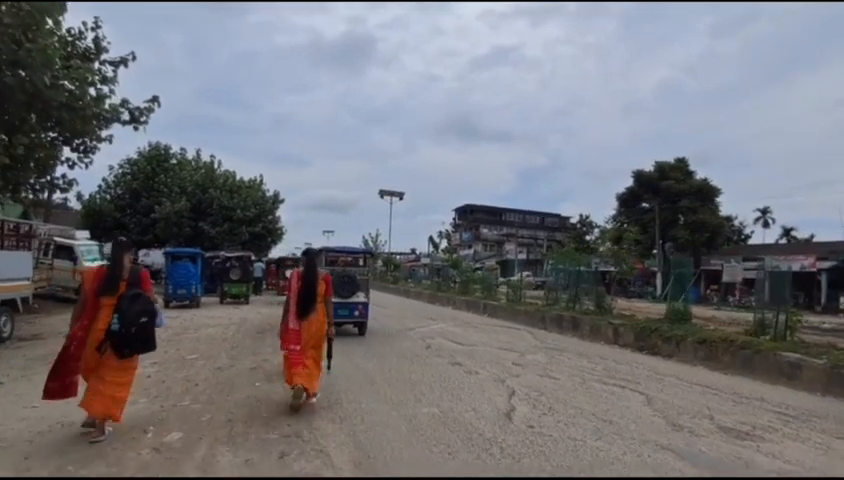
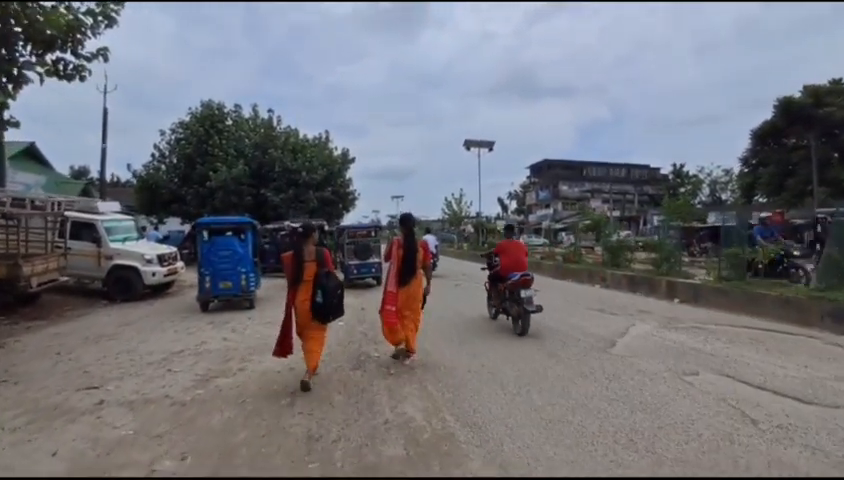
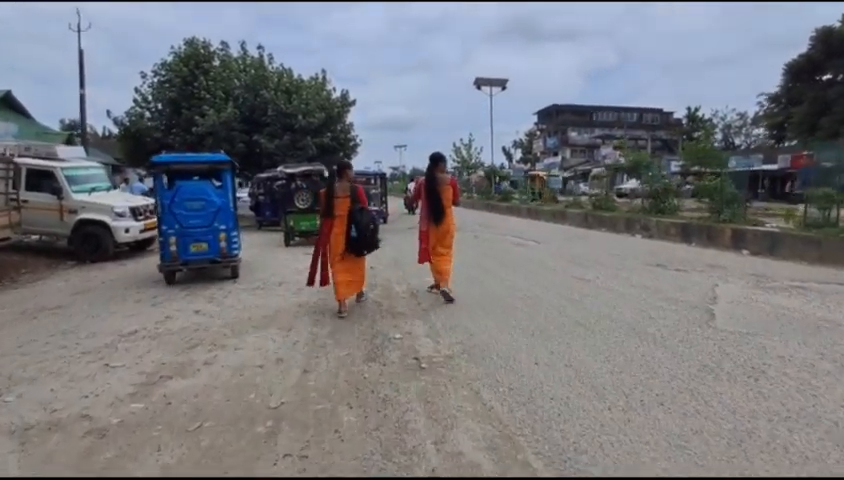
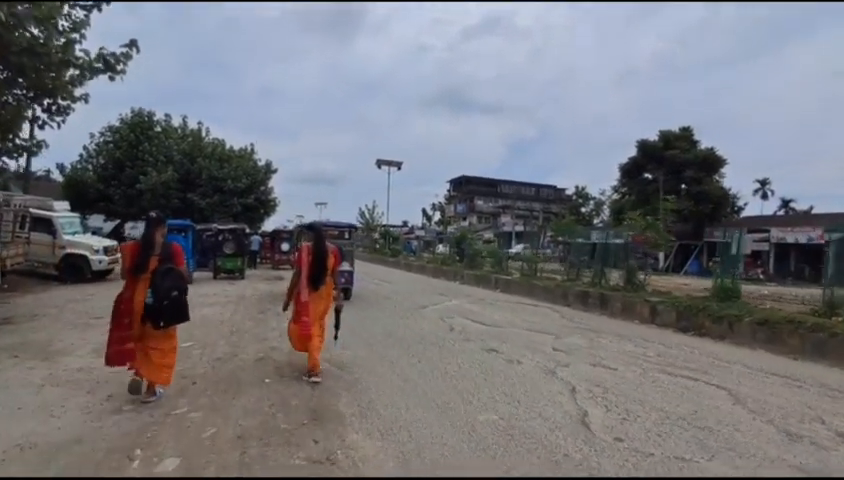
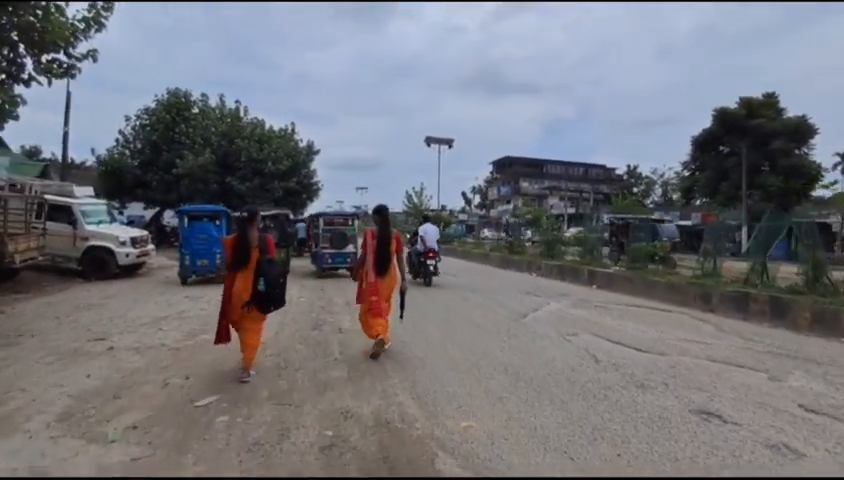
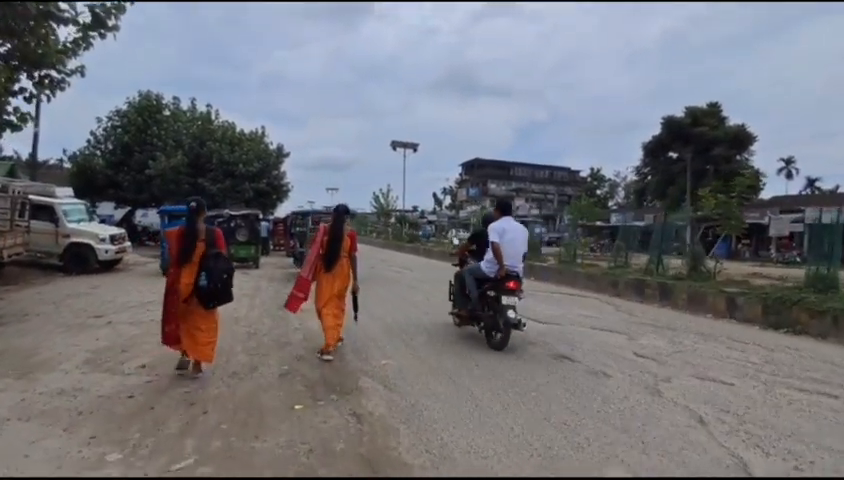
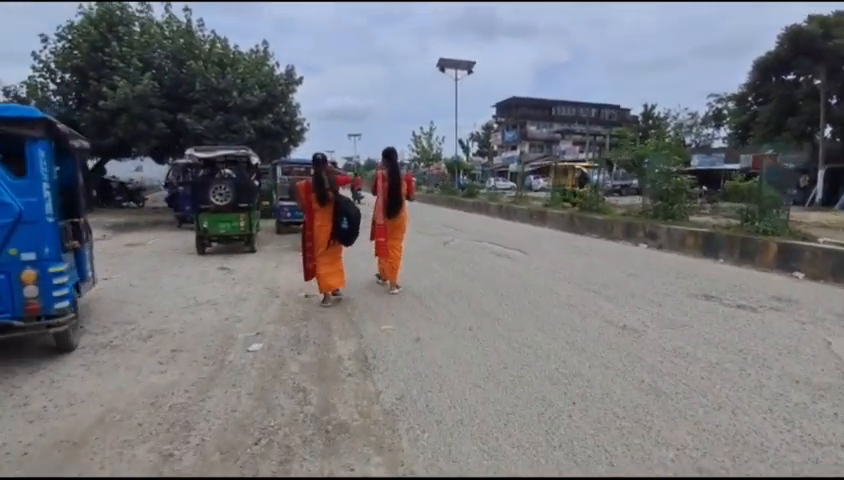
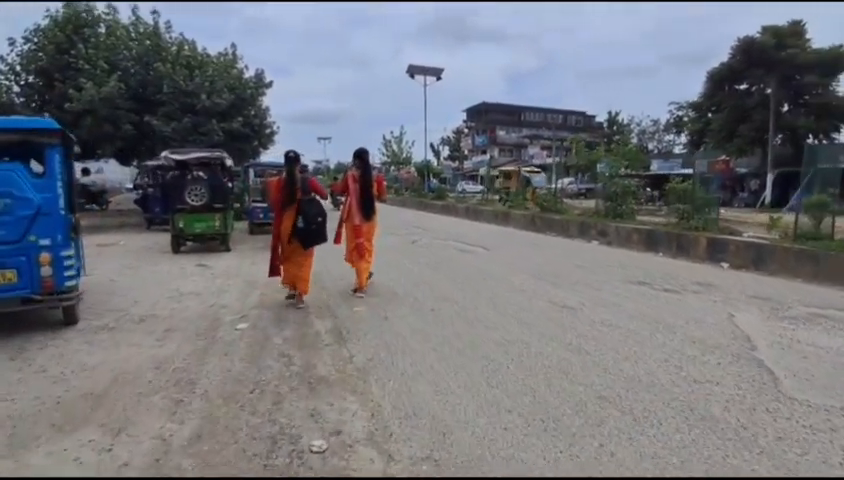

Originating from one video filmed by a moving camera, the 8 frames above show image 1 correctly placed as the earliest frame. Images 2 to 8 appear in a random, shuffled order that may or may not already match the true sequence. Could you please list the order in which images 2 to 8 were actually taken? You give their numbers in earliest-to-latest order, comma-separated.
4, 6, 5, 2, 3, 8, 7
